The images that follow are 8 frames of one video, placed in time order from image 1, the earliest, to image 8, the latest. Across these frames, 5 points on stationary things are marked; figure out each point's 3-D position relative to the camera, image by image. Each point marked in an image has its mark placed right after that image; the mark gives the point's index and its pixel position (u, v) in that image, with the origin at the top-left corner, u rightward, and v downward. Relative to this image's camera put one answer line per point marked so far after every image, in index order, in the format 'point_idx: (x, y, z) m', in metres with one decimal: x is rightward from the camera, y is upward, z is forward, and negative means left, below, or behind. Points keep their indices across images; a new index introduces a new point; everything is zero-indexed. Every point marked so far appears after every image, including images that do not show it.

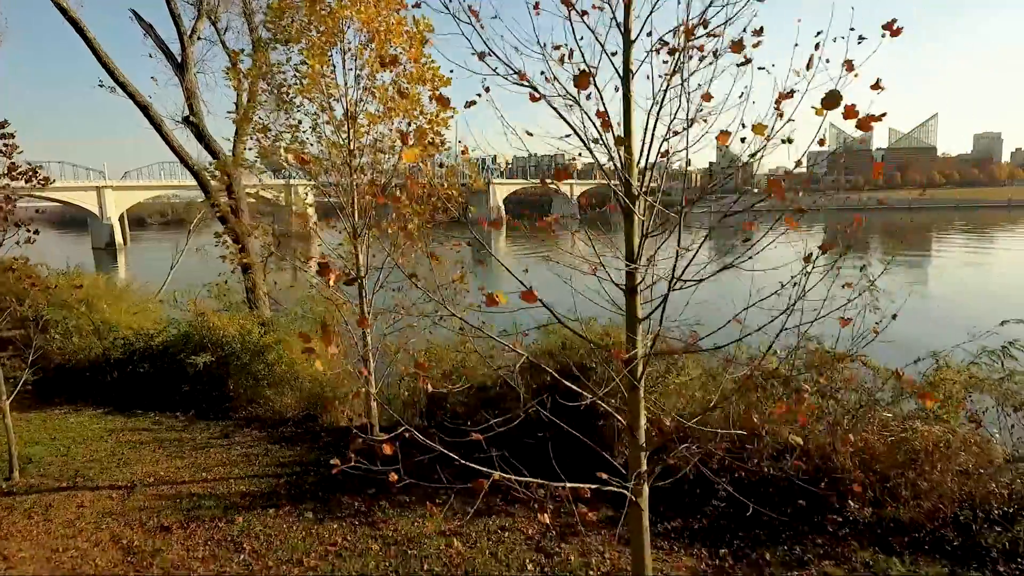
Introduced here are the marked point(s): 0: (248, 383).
0: (-3.7, -1.3, +10.0) m
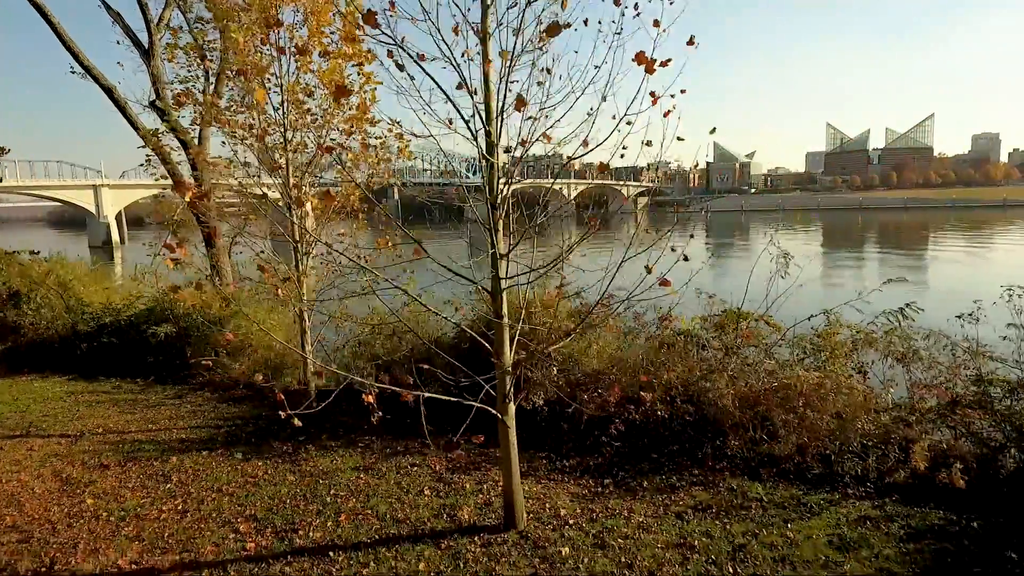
0: (-4.5, -0.9, +10.5) m
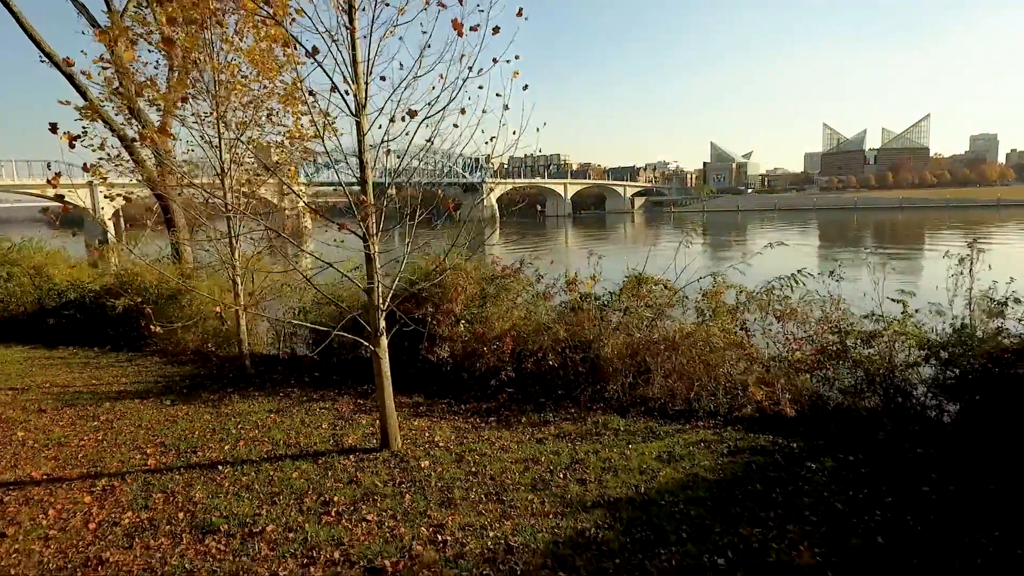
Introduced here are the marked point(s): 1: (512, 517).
0: (-5.4, -0.5, +11.1) m
1: (0.0, -1.3, +4.3) m
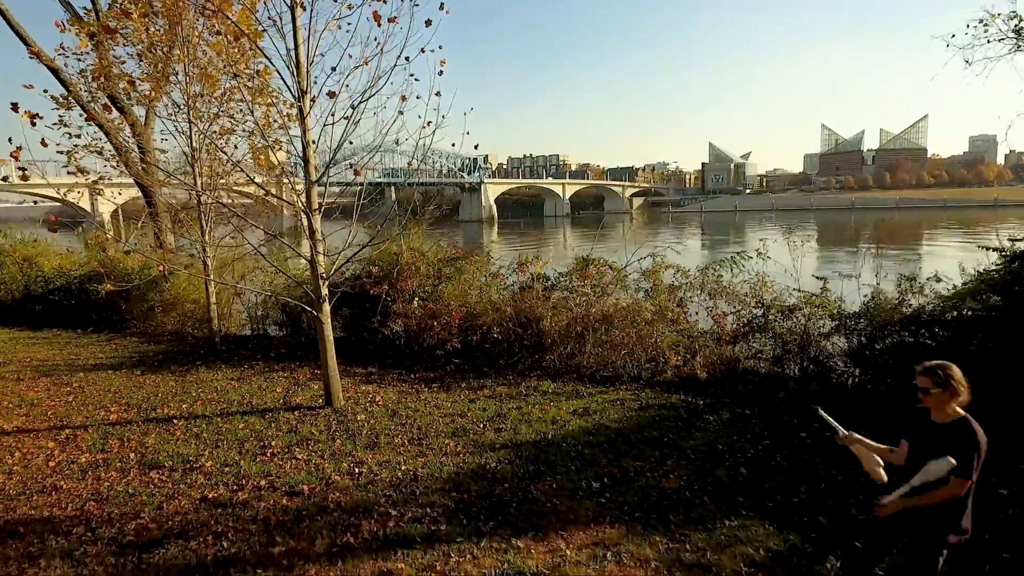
0: (-6.0, -0.3, +11.6) m
1: (-0.6, -1.1, +4.8) m
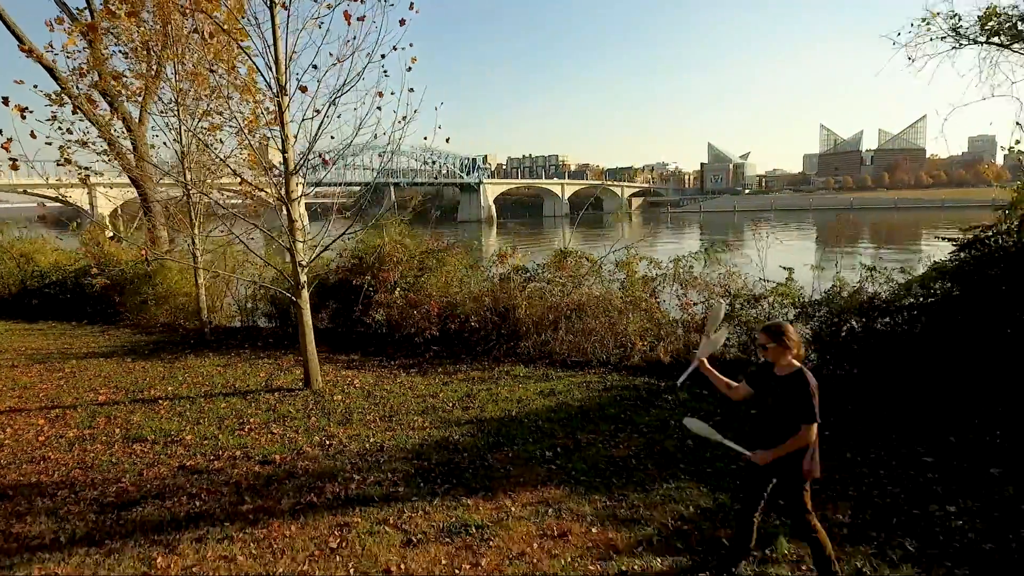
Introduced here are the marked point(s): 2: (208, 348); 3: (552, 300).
0: (-6.2, -0.2, +11.9) m
1: (-0.8, -1.0, +5.1) m
2: (-3.7, -0.7, +8.8) m
3: (+0.4, -0.1, +8.0) m
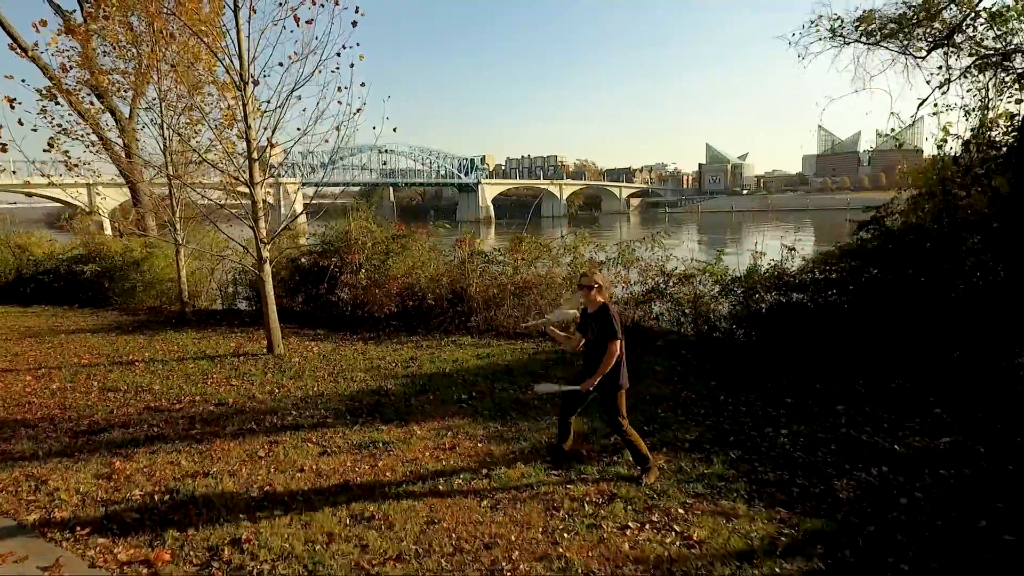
0: (-6.8, 0.0, +12.6) m
1: (-1.4, -0.7, +5.8) m
2: (-4.3, -0.5, +9.5) m
3: (-0.1, +0.1, +8.7) m
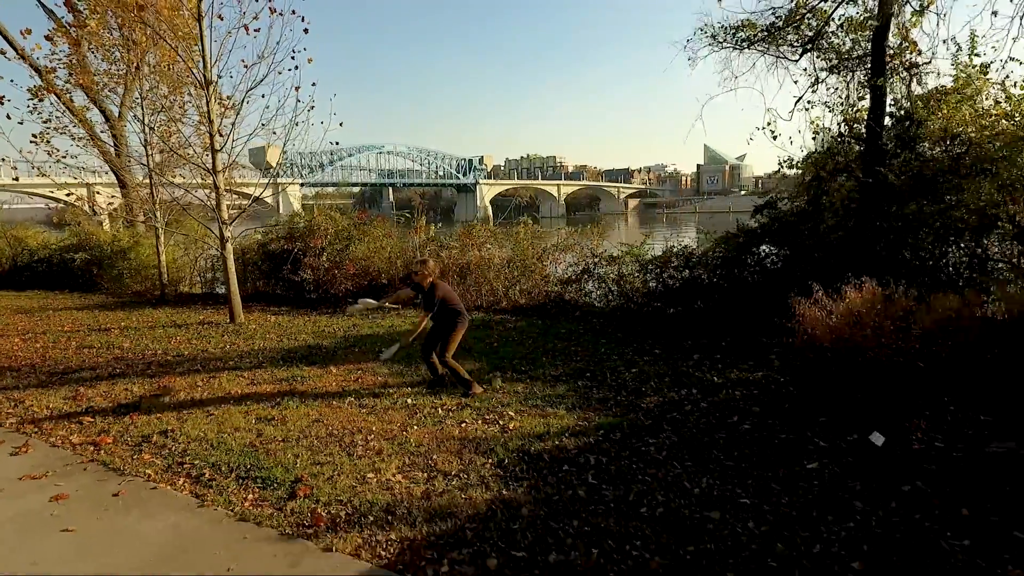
0: (-7.5, +0.3, +13.5) m
1: (-2.1, -0.5, +6.7) m
2: (-5.0, -0.2, +10.4) m
3: (-0.8, +0.4, +9.6) m
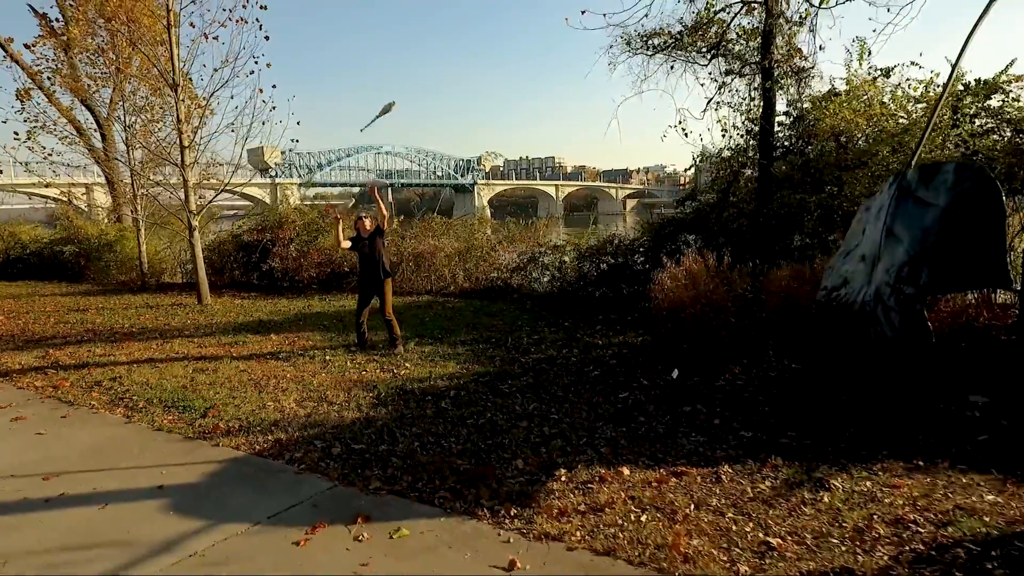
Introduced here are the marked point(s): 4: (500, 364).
0: (-8.2, +0.5, +14.3) m
1: (-2.8, -0.3, +7.4) m
2: (-5.7, -0.1, +11.1) m
3: (-1.5, +0.6, +10.4) m
4: (-0.1, -0.5, +4.8) m
